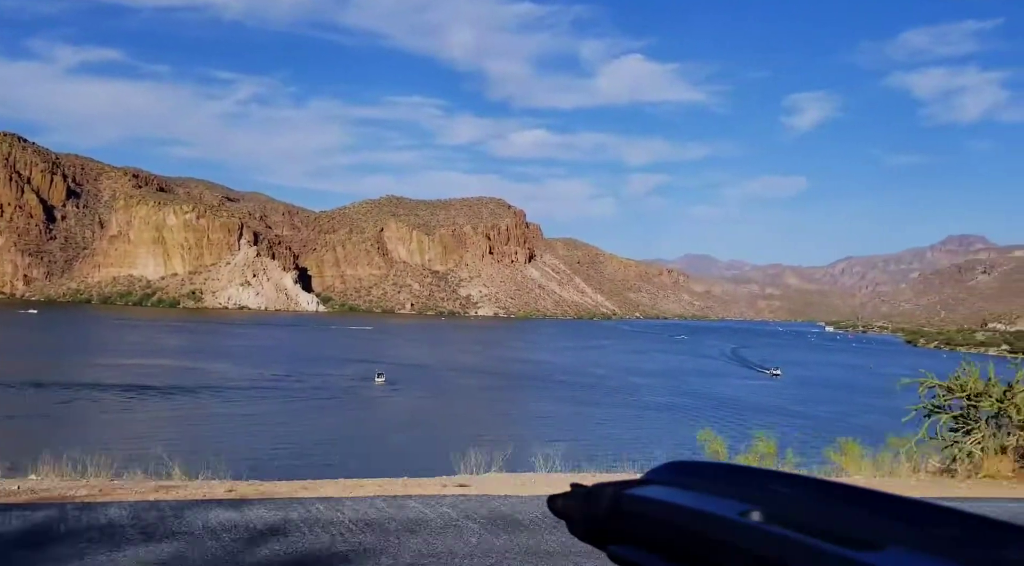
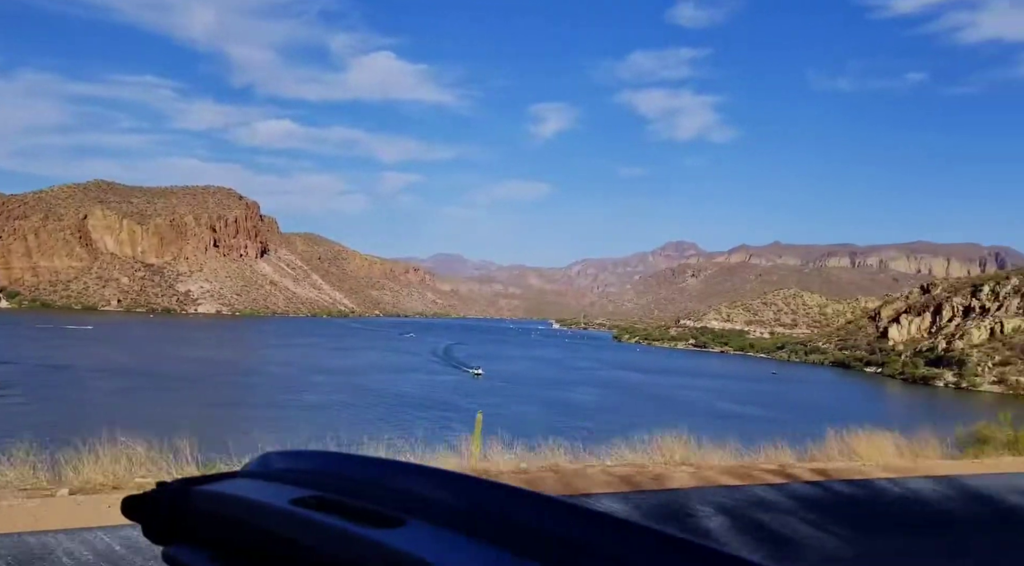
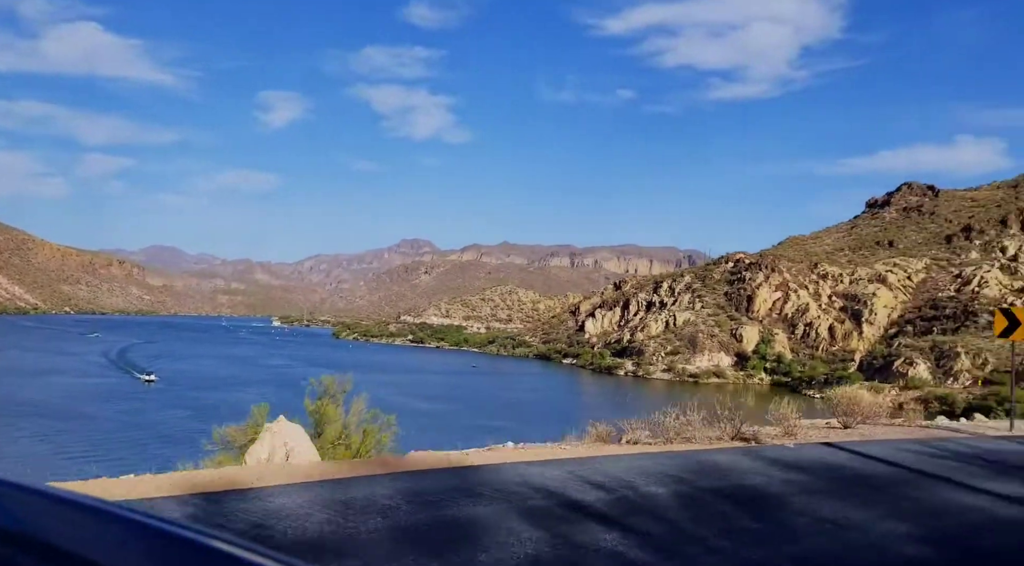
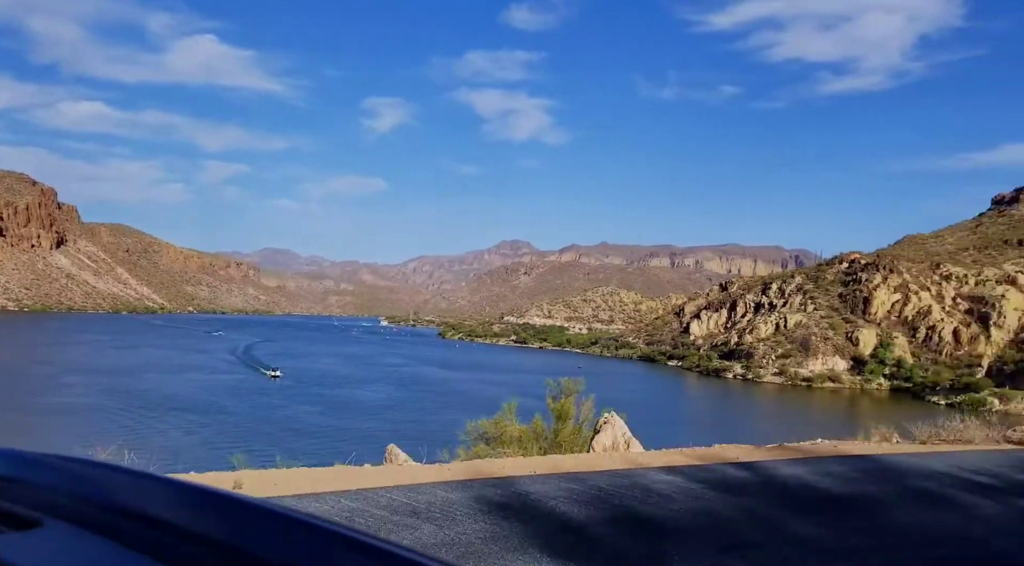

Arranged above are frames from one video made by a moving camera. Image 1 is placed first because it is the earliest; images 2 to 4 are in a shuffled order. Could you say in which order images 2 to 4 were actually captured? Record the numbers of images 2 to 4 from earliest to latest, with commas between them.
2, 4, 3
